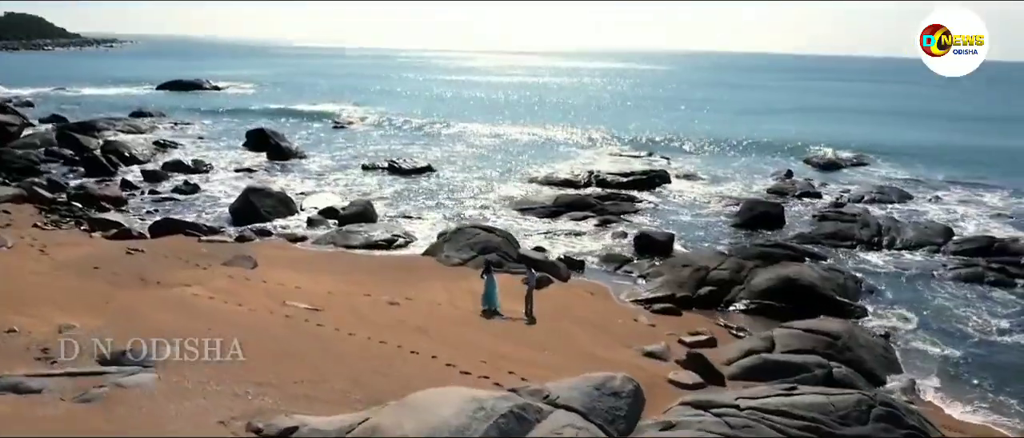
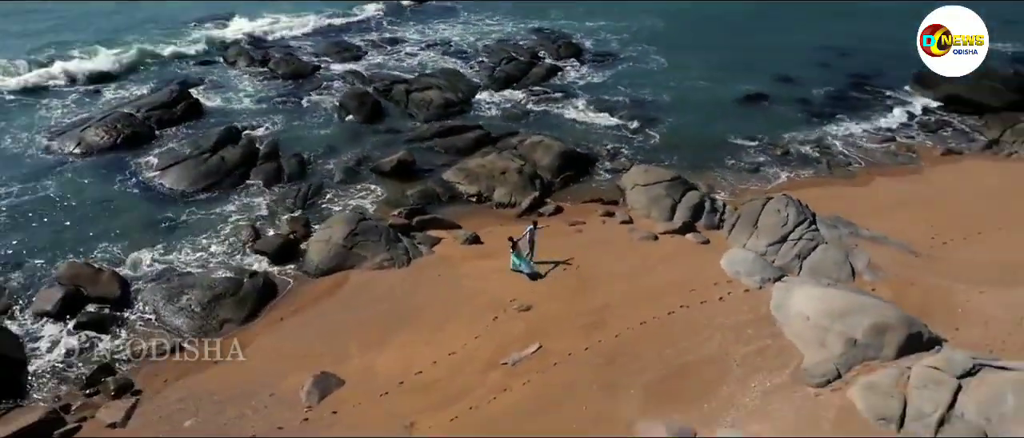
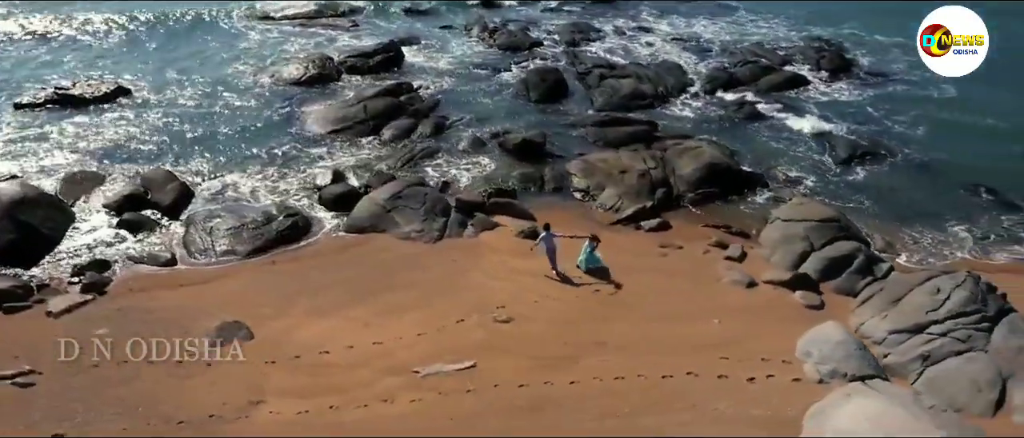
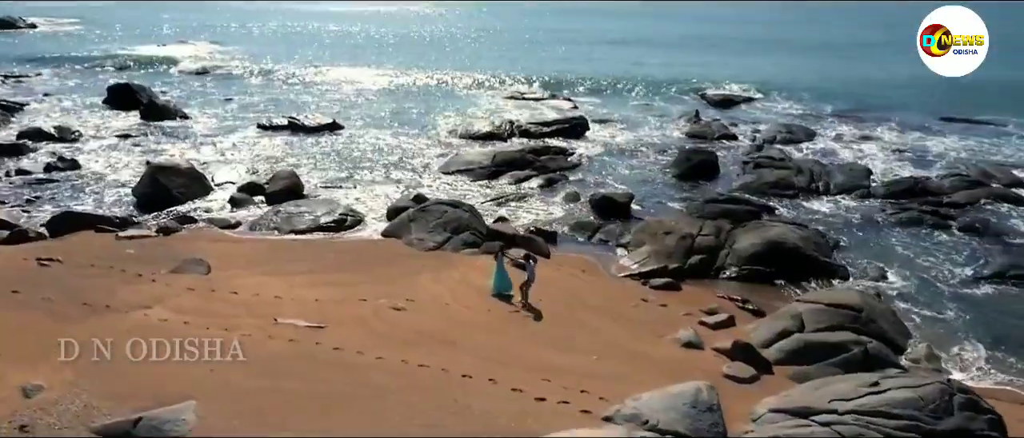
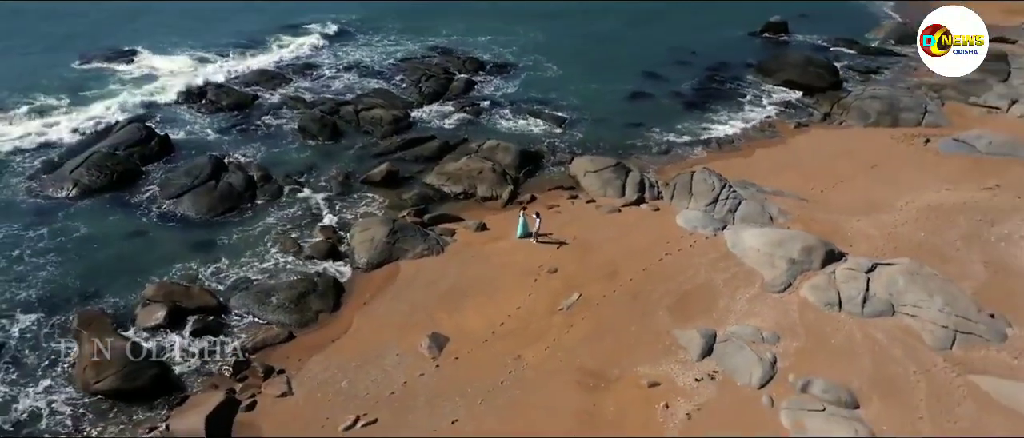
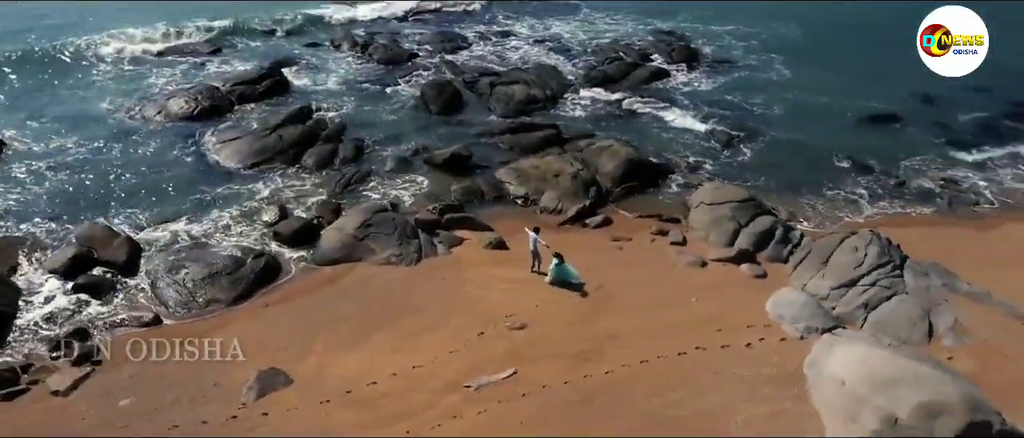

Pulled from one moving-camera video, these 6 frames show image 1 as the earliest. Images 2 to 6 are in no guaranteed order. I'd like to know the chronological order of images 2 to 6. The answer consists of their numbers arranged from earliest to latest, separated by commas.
4, 3, 6, 2, 5
